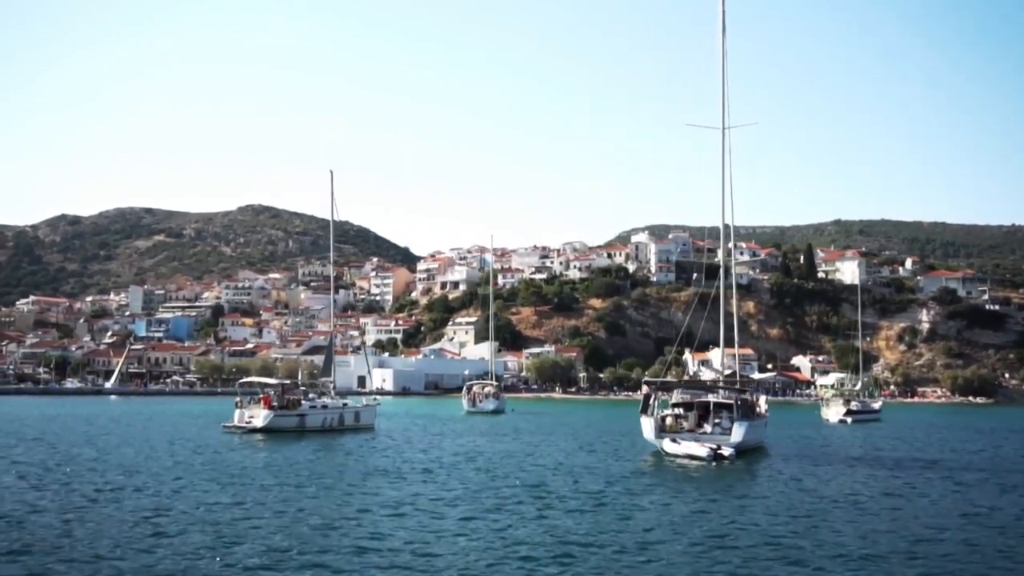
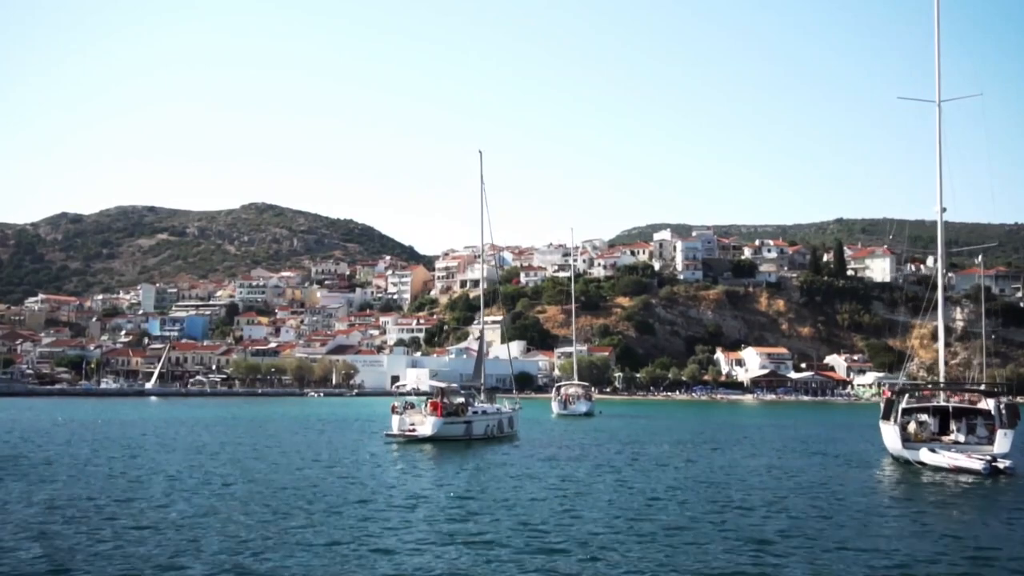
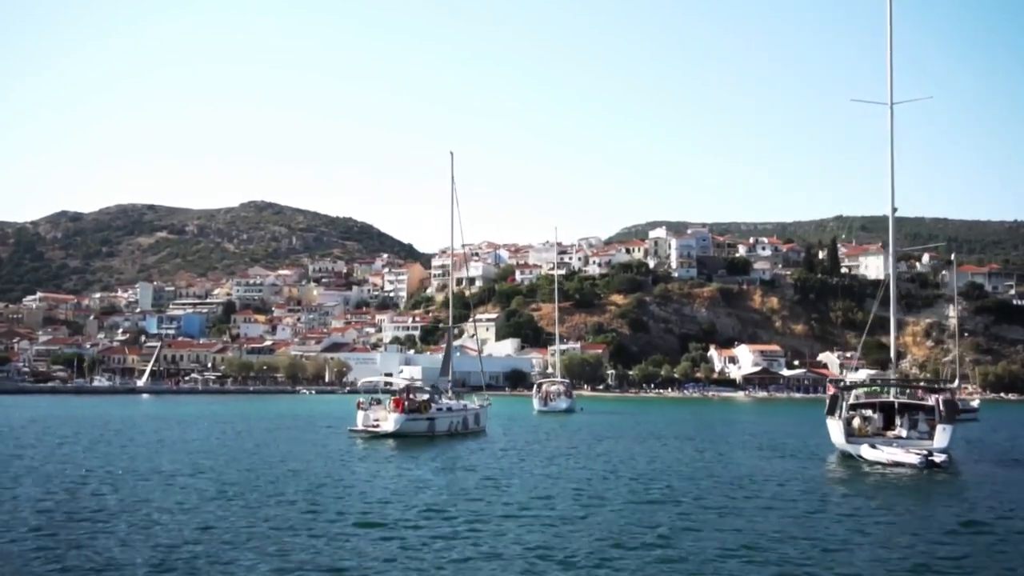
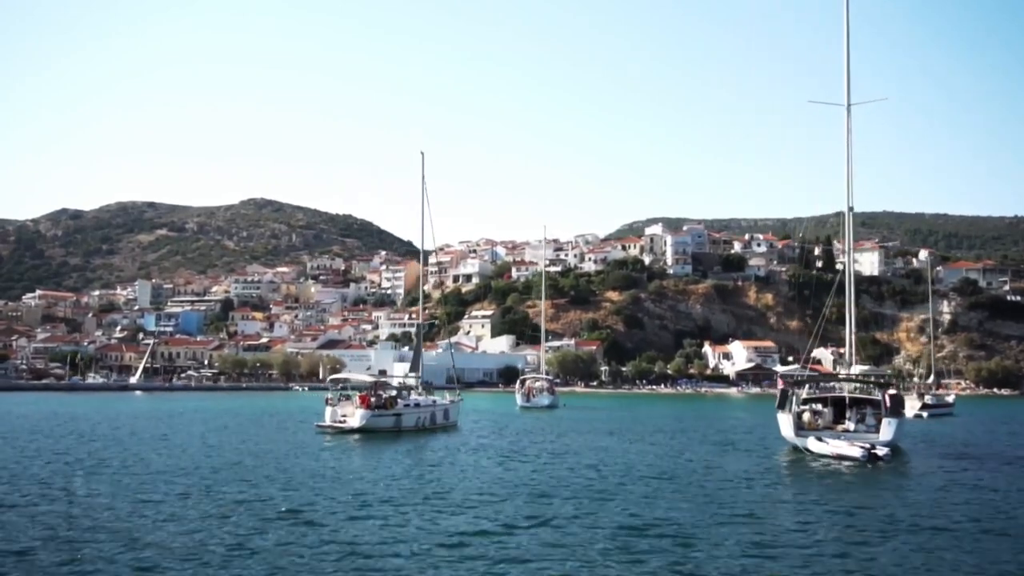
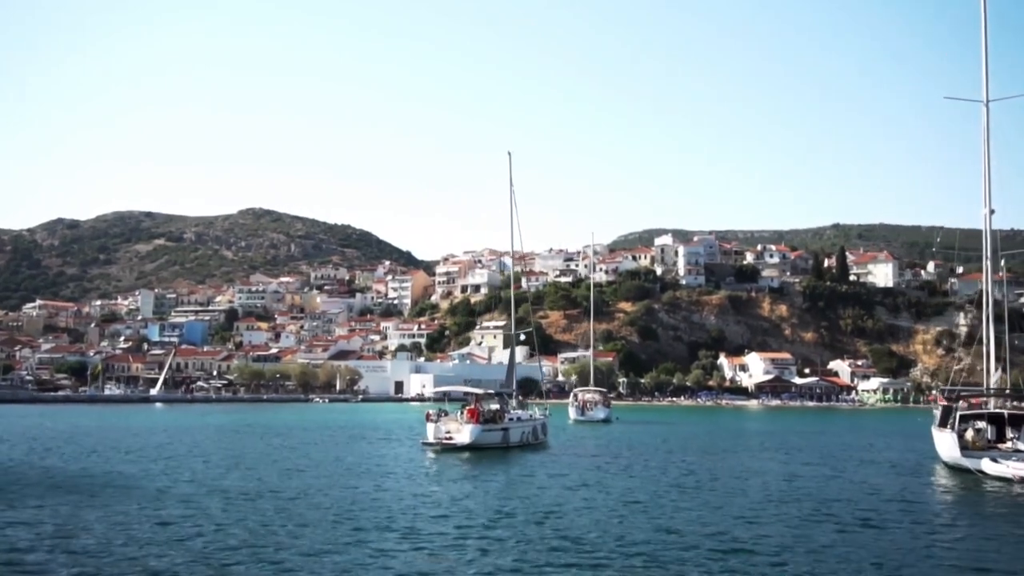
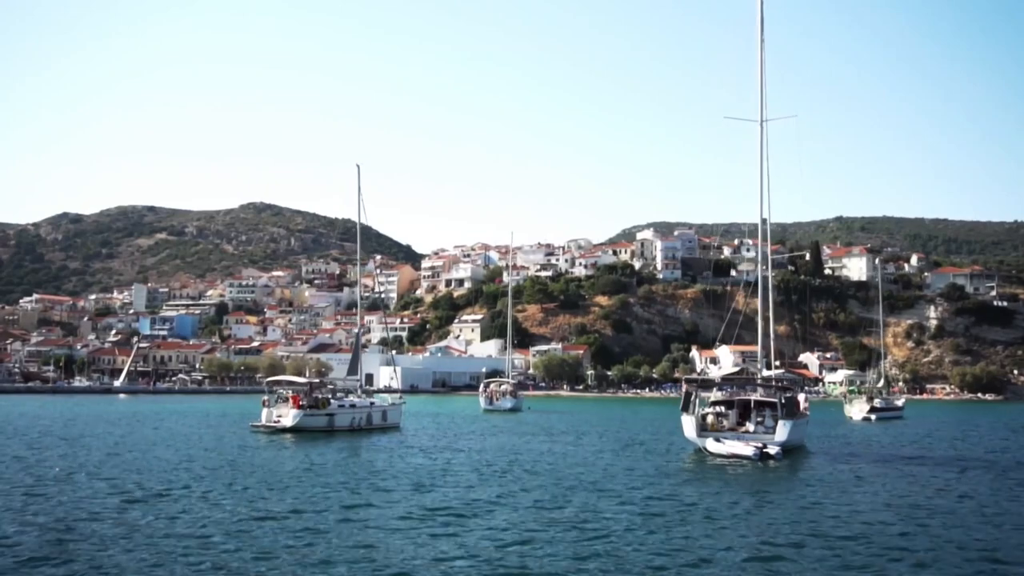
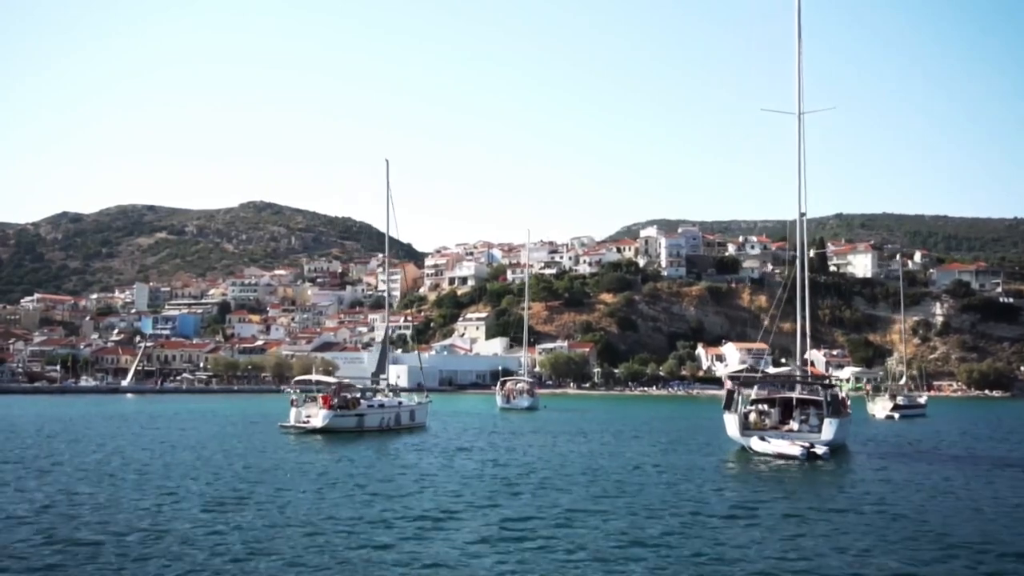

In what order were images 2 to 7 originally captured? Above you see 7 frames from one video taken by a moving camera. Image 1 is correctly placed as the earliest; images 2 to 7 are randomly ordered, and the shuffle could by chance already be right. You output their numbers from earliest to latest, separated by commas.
6, 7, 4, 3, 2, 5
